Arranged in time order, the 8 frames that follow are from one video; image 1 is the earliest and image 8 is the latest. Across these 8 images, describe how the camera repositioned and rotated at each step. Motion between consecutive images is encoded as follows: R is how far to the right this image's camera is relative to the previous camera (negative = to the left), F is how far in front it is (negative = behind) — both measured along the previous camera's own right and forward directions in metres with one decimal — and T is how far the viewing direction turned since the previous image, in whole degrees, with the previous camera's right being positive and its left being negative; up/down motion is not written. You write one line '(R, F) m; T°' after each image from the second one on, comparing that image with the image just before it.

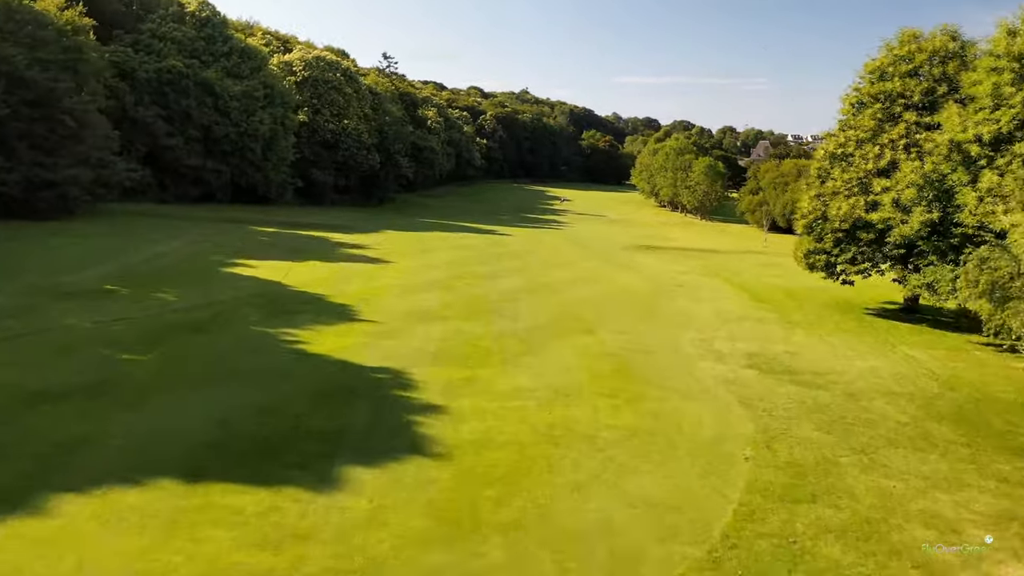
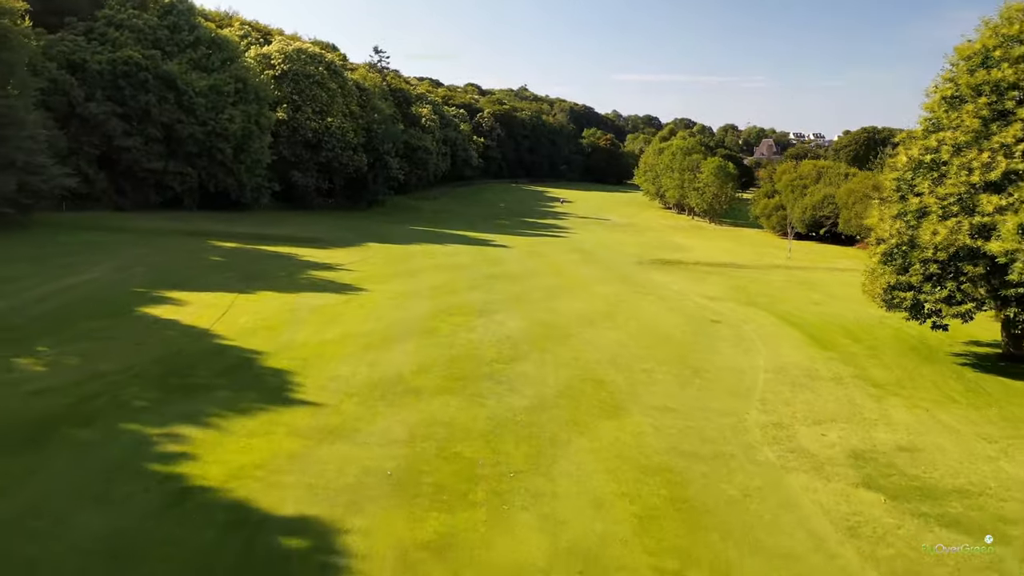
(0.0, +3.8) m; 0°
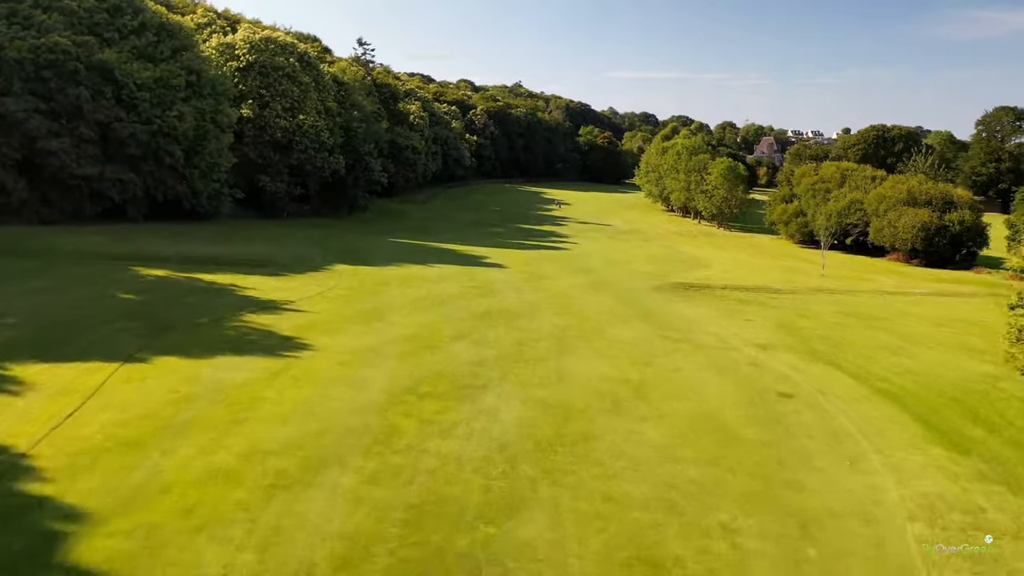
(0.0, +4.6) m; 0°
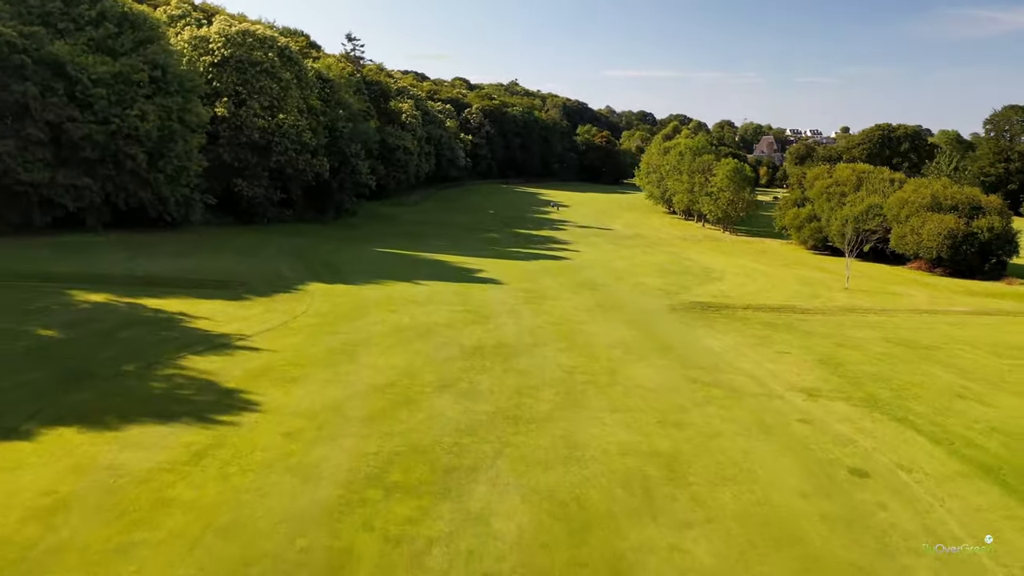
(0.0, +2.8) m; 0°
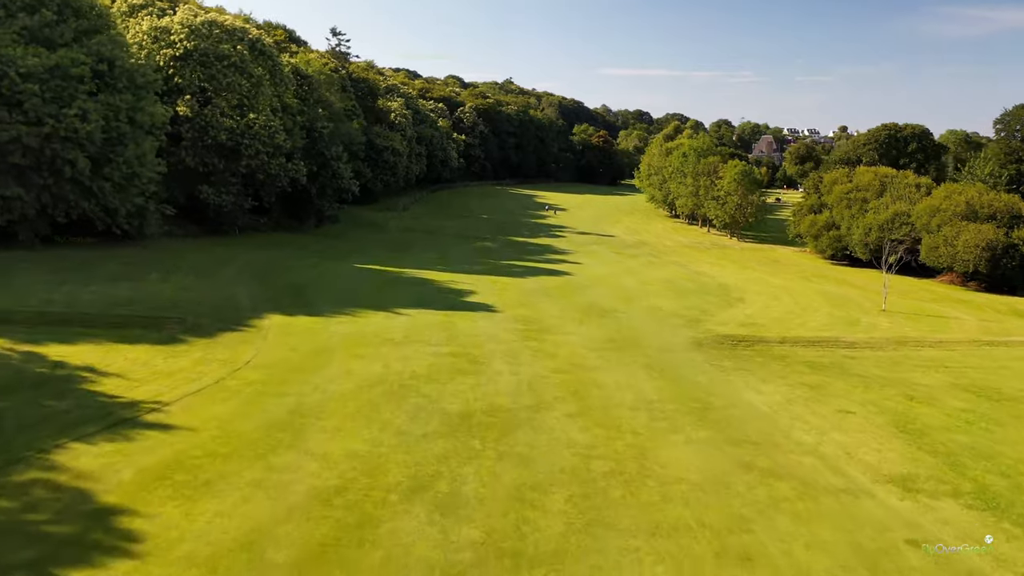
(0.0, +3.4) m; 0°
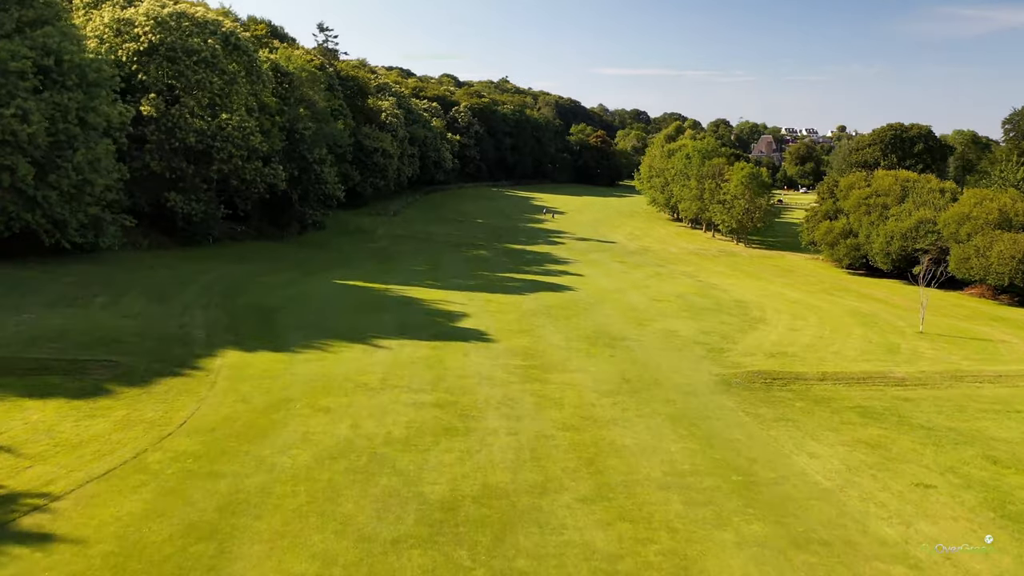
(0.0, +2.7) m; 0°
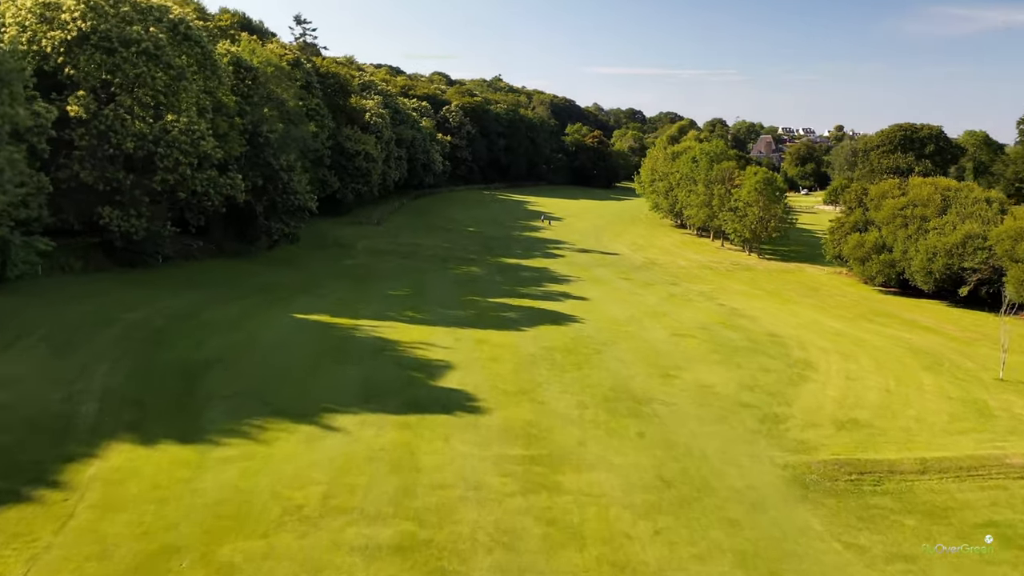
(-0.1, +4.3) m; +1°
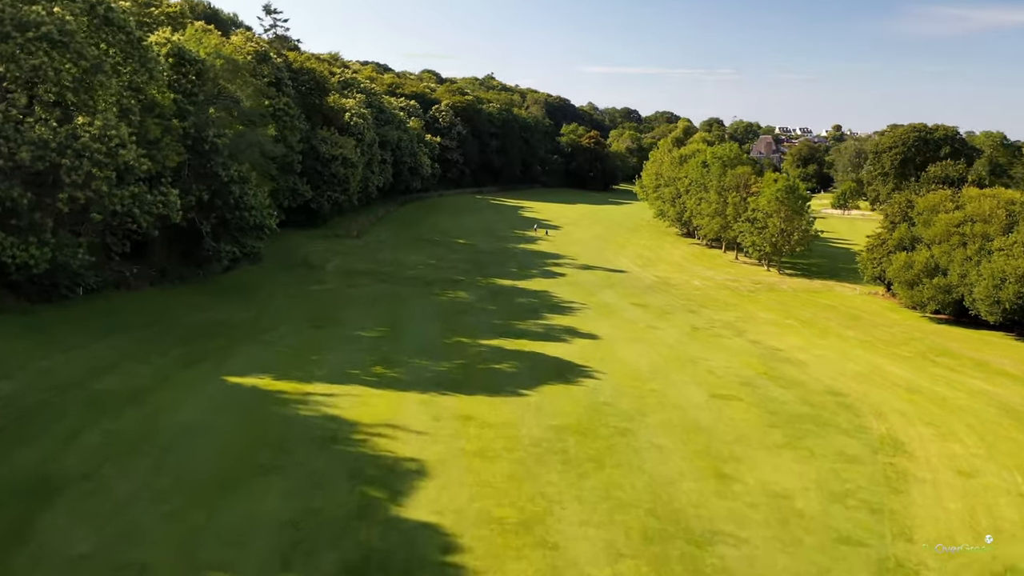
(-0.1, +5.0) m; +1°
